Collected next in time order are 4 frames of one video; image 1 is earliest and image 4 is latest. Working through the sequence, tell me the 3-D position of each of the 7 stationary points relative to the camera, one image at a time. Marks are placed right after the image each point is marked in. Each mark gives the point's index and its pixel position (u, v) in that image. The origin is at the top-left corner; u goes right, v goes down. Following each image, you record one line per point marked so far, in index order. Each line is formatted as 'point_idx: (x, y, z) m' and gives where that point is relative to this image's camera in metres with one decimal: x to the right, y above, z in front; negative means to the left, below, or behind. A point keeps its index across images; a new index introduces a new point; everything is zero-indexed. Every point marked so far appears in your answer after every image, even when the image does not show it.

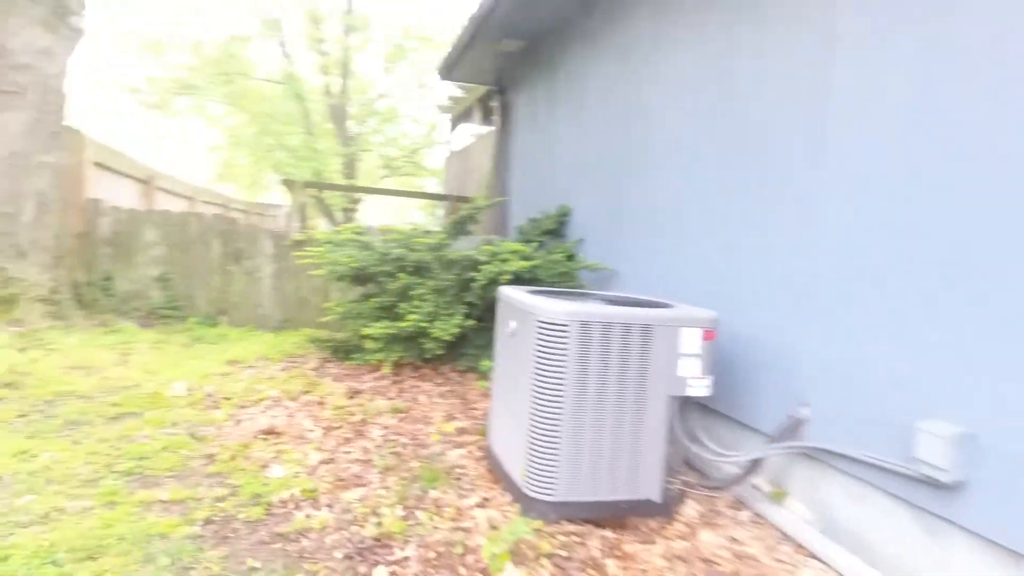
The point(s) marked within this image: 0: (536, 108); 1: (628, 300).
0: (+0.2, +1.6, +5.6) m
1: (+0.5, -0.1, +2.7) m
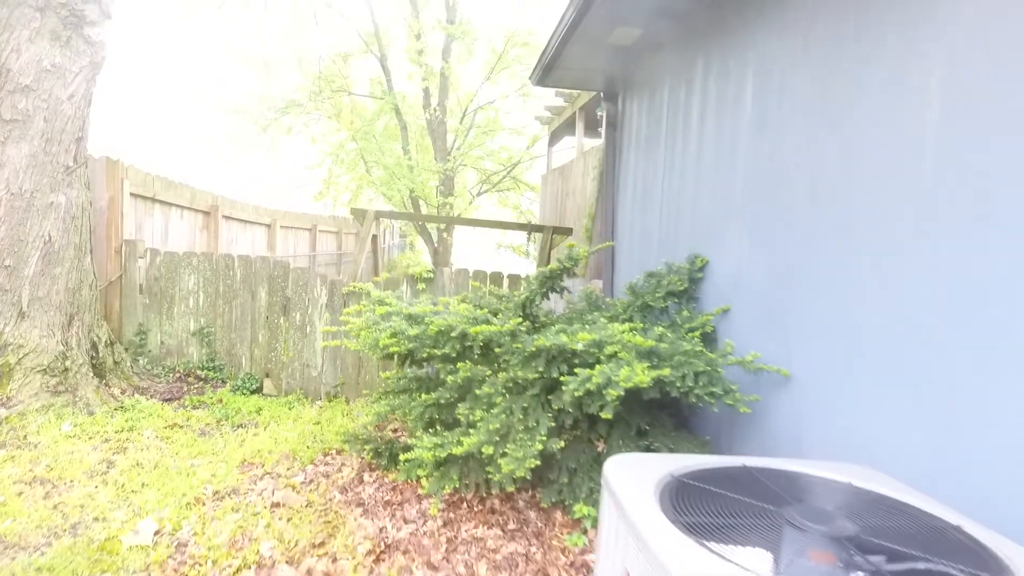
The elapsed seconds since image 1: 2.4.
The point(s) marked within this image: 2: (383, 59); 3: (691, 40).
0: (+1.0, +1.1, +4.2) m
1: (+0.8, -0.5, +1.3) m
2: (-2.4, +4.2, +11.5) m
3: (+1.1, +1.5, +3.9) m
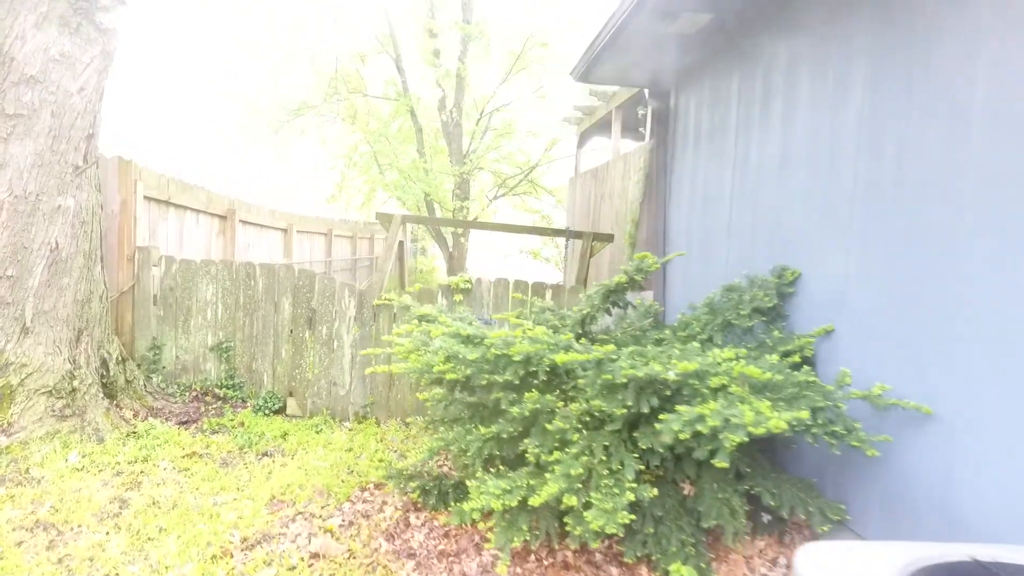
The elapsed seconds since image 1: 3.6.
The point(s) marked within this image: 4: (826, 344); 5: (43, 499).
0: (+1.3, +1.1, +3.9) m
1: (+1.0, -0.5, +0.9) m
2: (-2.0, +4.0, +11.1) m
3: (+1.4, +1.4, +3.5) m
4: (+1.3, -0.2, +2.7) m
5: (-2.0, -0.9, +2.7) m
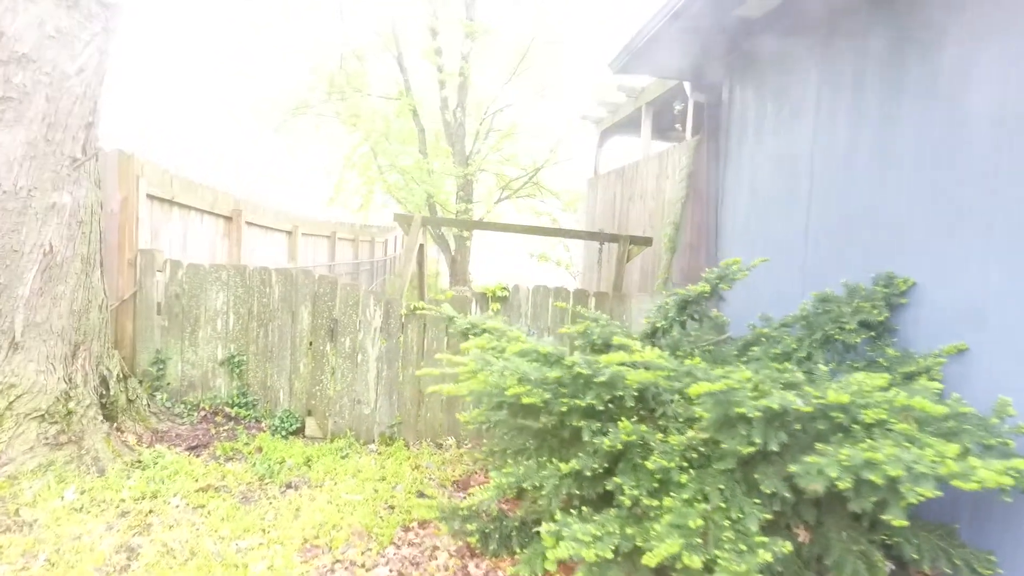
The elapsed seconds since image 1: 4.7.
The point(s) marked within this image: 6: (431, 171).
0: (+1.6, +1.0, +3.5) m
1: (+1.4, -0.6, +0.5) m
2: (-1.8, +4.0, +10.7) m
3: (+1.7, +1.4, +3.1) m
4: (+1.6, -0.3, +2.3) m
5: (-1.7, -0.9, +2.3) m
6: (-1.2, +1.9, +10.1) m
